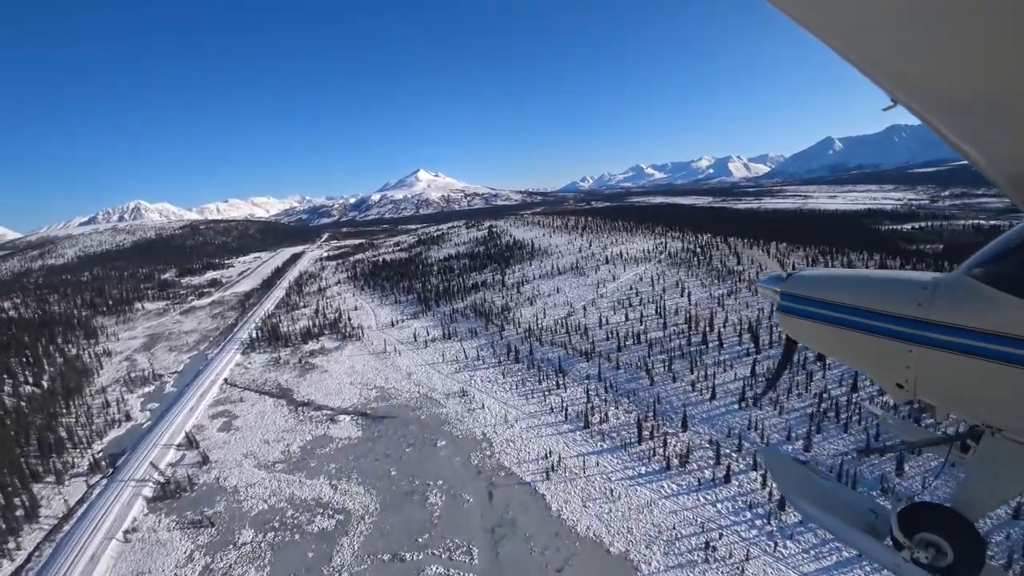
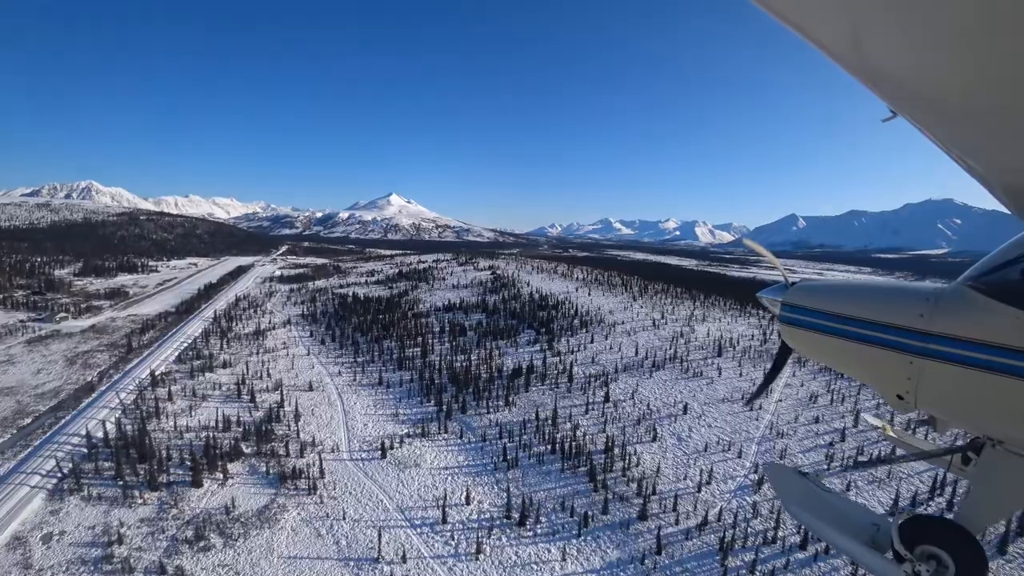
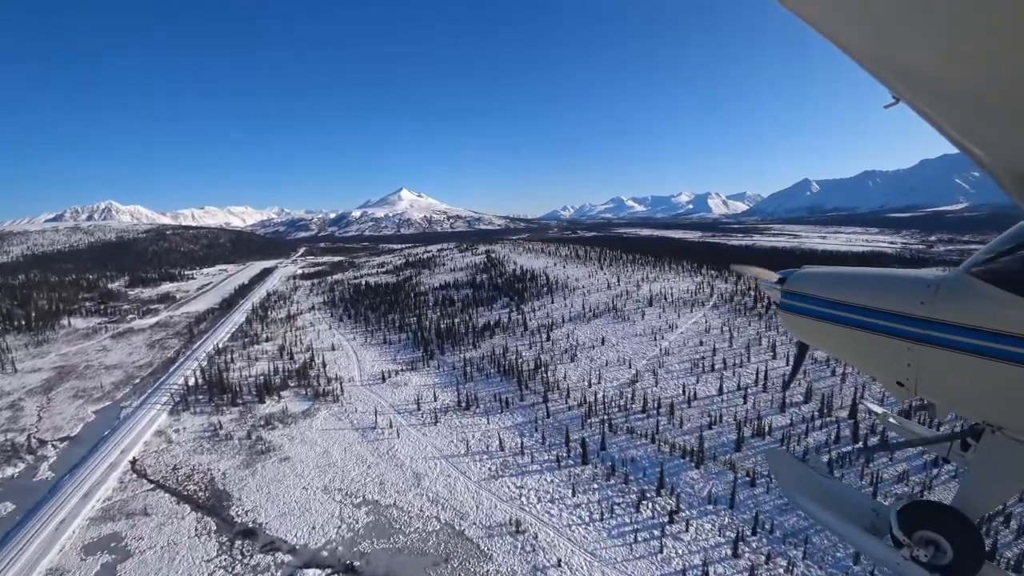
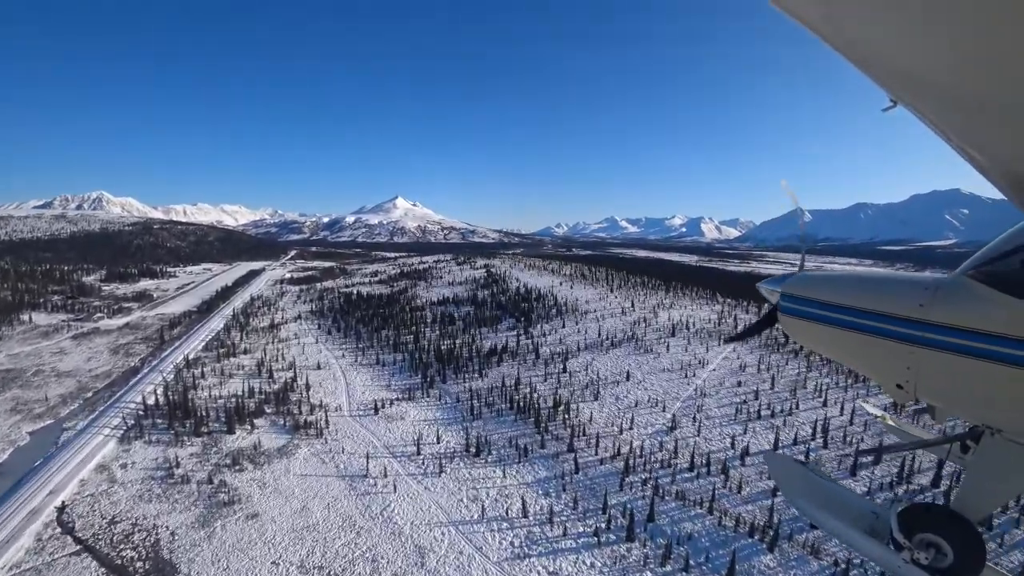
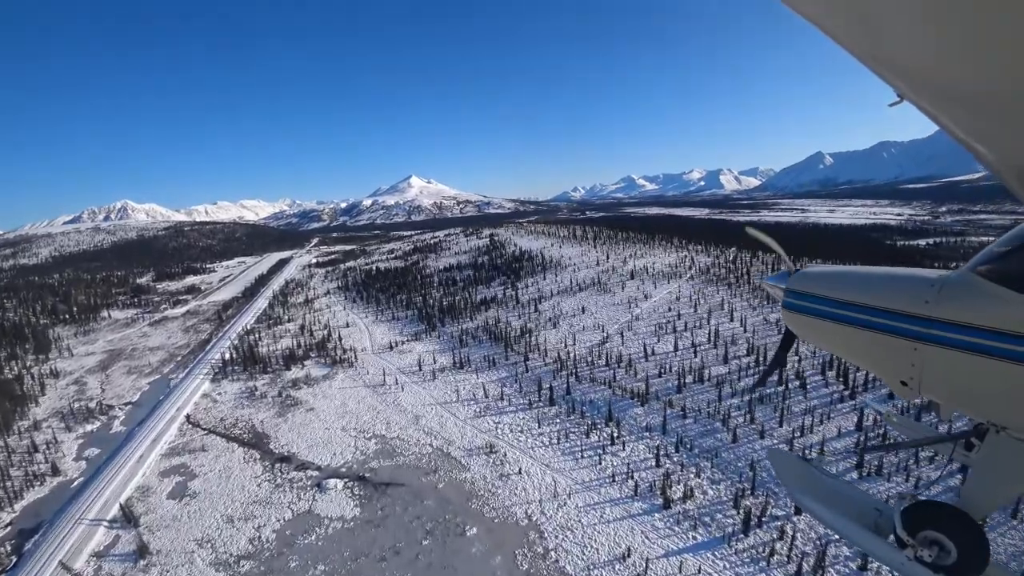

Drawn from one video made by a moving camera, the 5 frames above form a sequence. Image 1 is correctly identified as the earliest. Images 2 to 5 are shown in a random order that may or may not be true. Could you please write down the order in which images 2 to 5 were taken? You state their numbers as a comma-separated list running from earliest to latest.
5, 3, 4, 2
